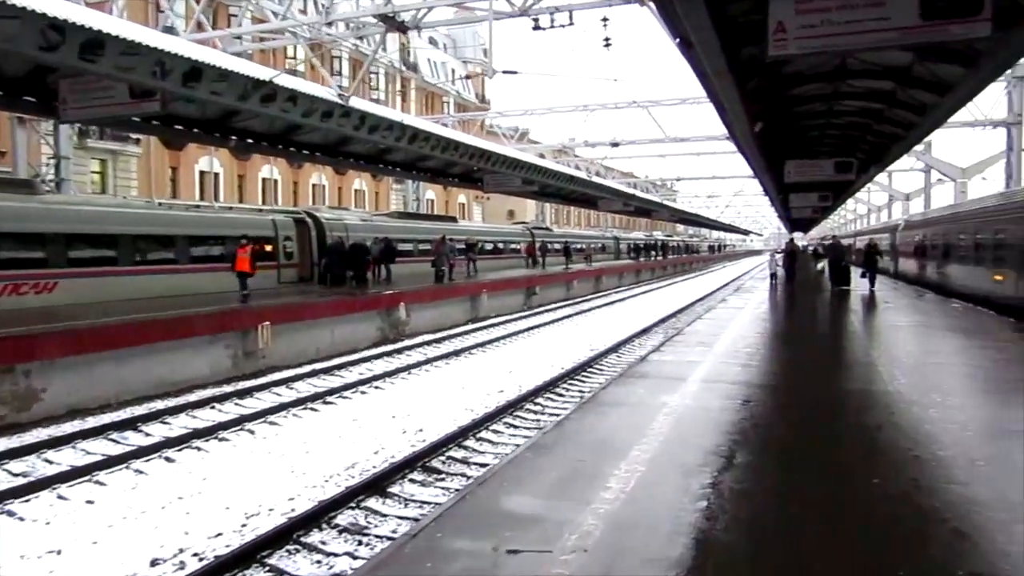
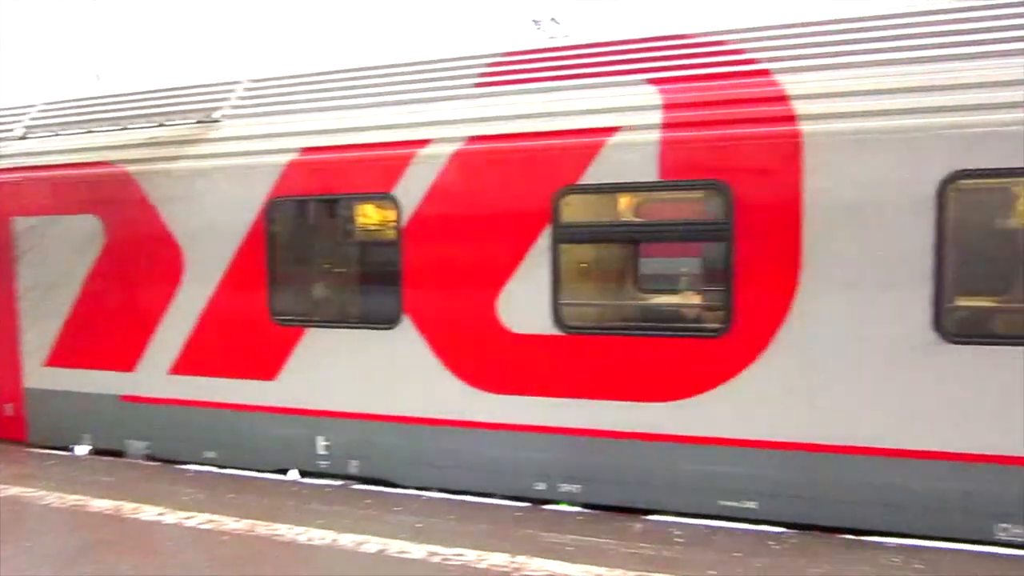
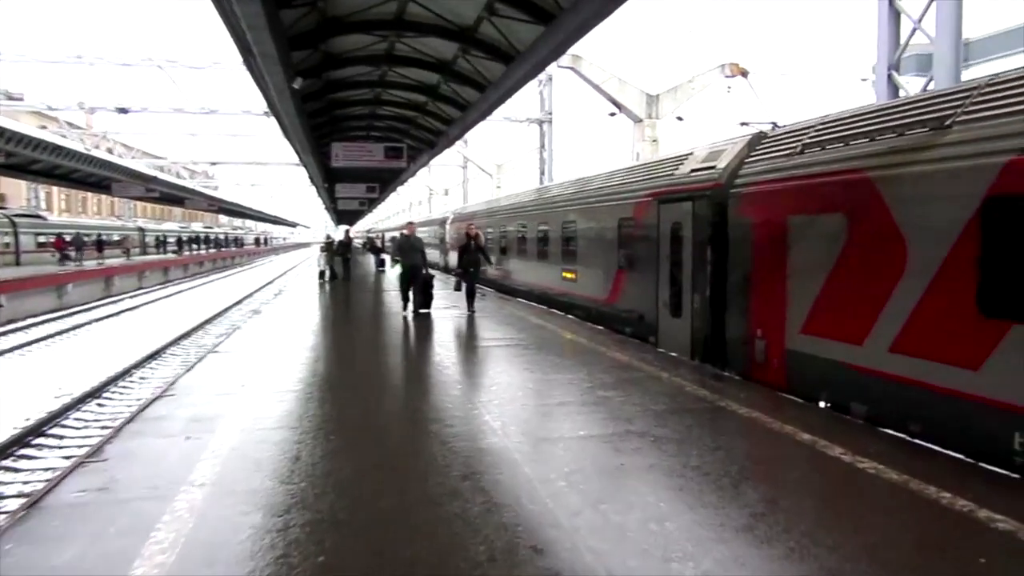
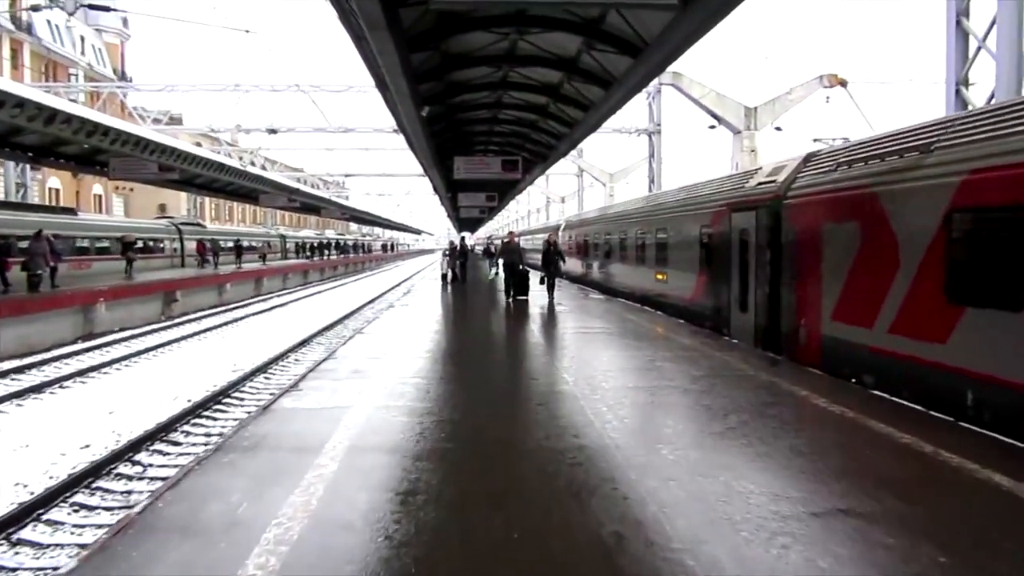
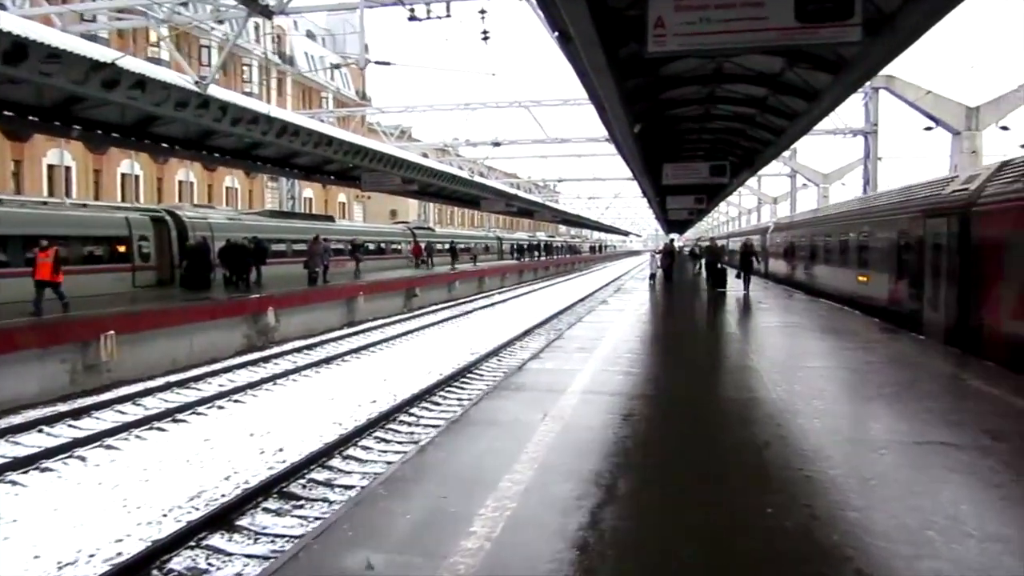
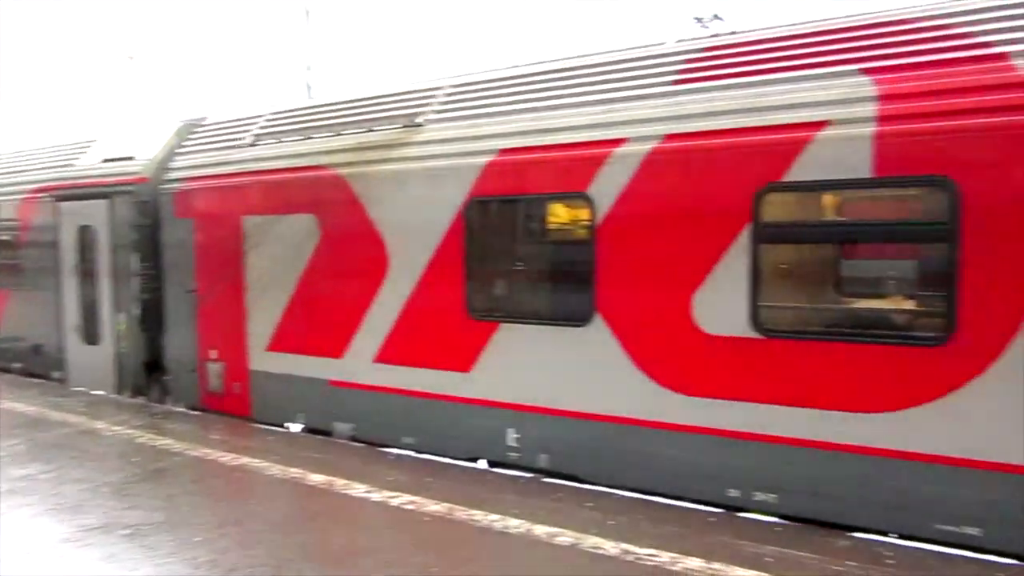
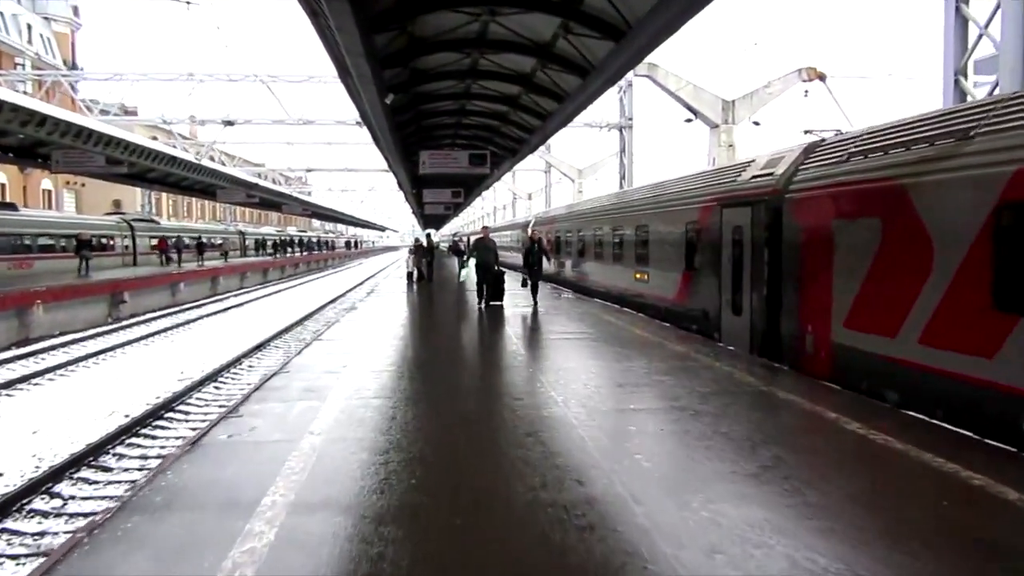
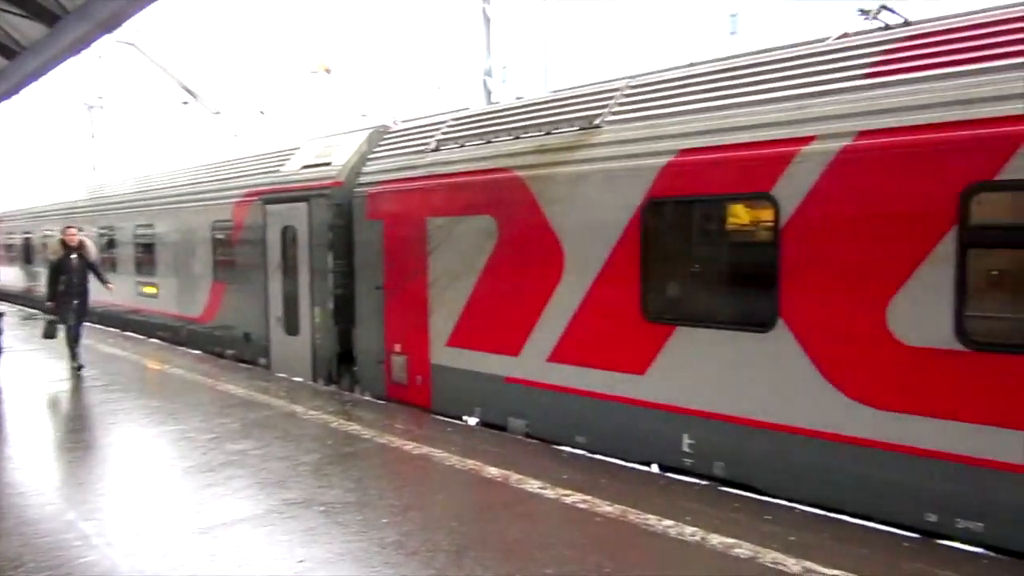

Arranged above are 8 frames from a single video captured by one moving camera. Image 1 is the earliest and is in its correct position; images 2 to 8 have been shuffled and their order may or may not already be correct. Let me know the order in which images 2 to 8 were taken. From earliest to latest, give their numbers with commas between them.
5, 4, 7, 3, 8, 6, 2
